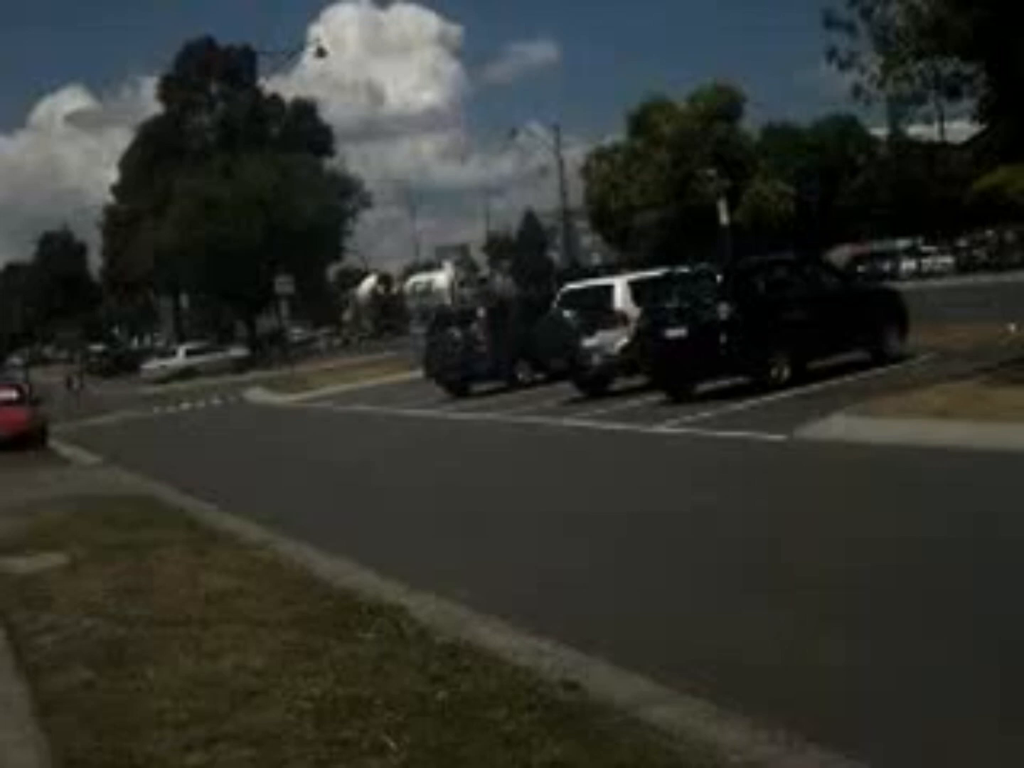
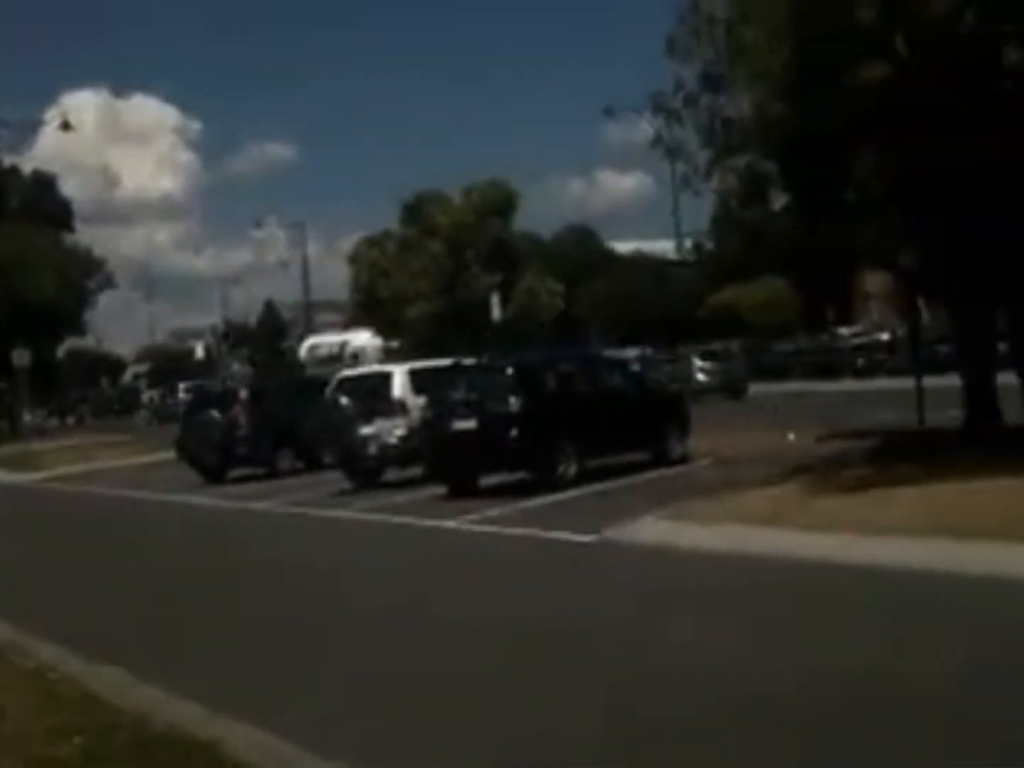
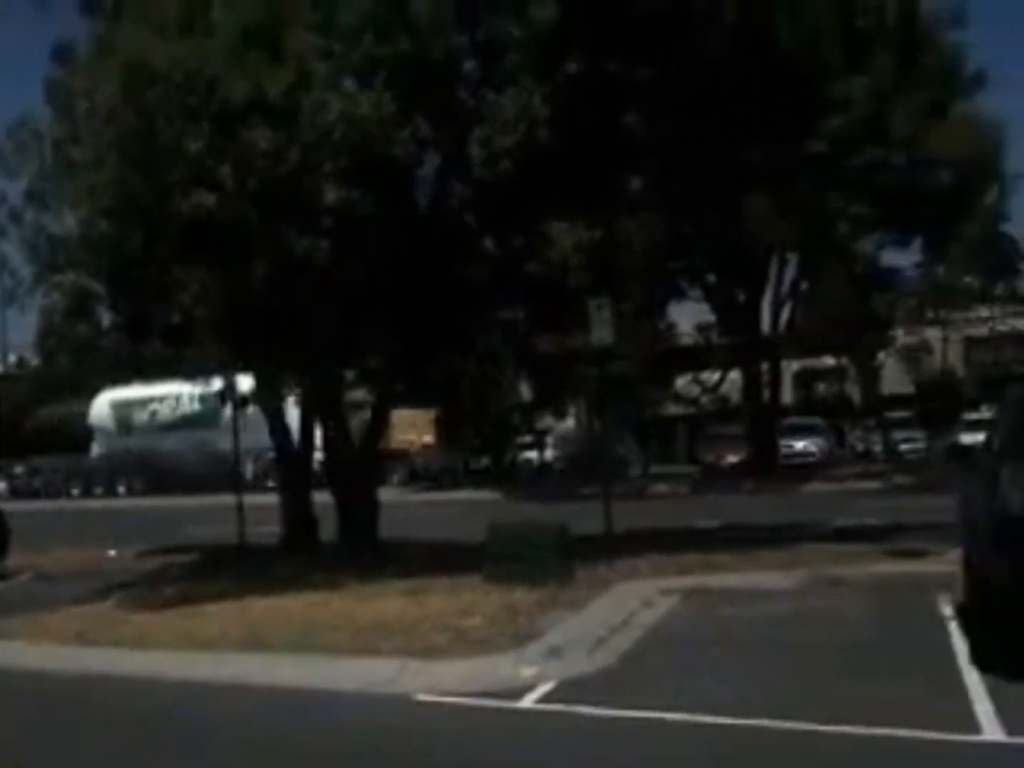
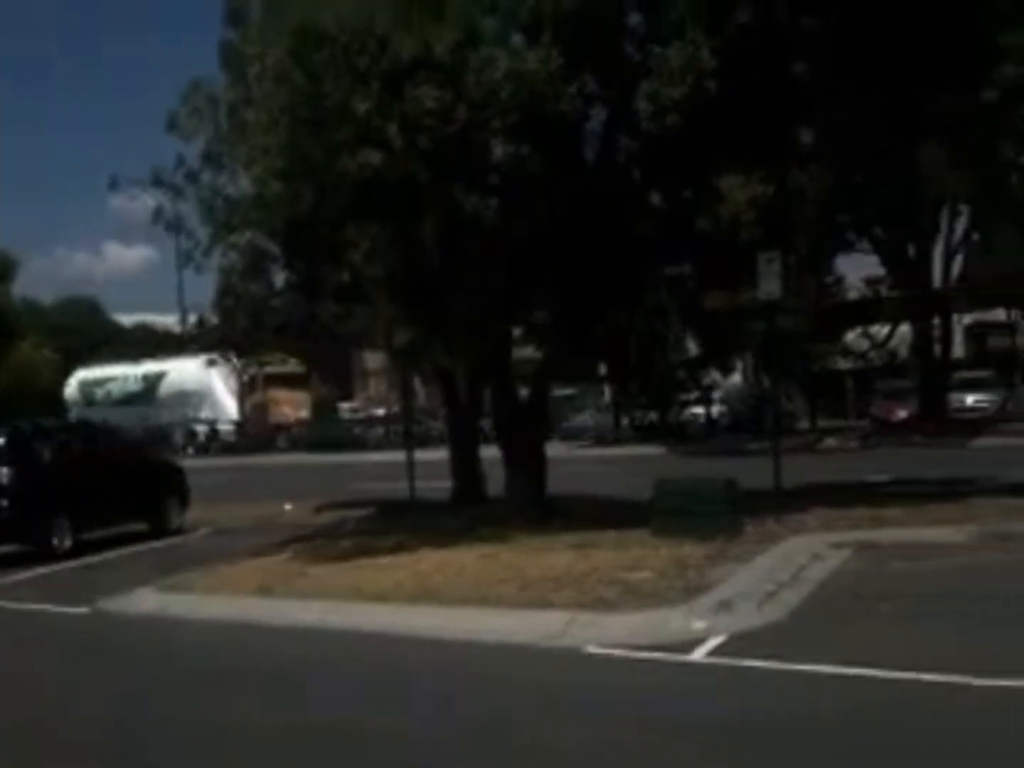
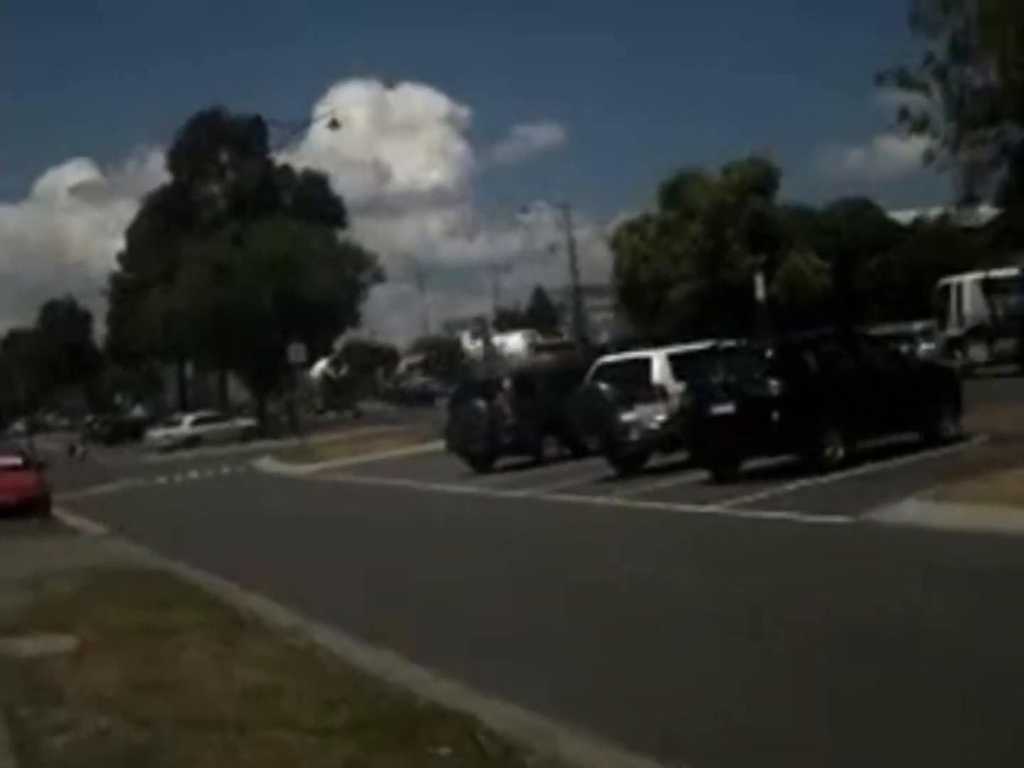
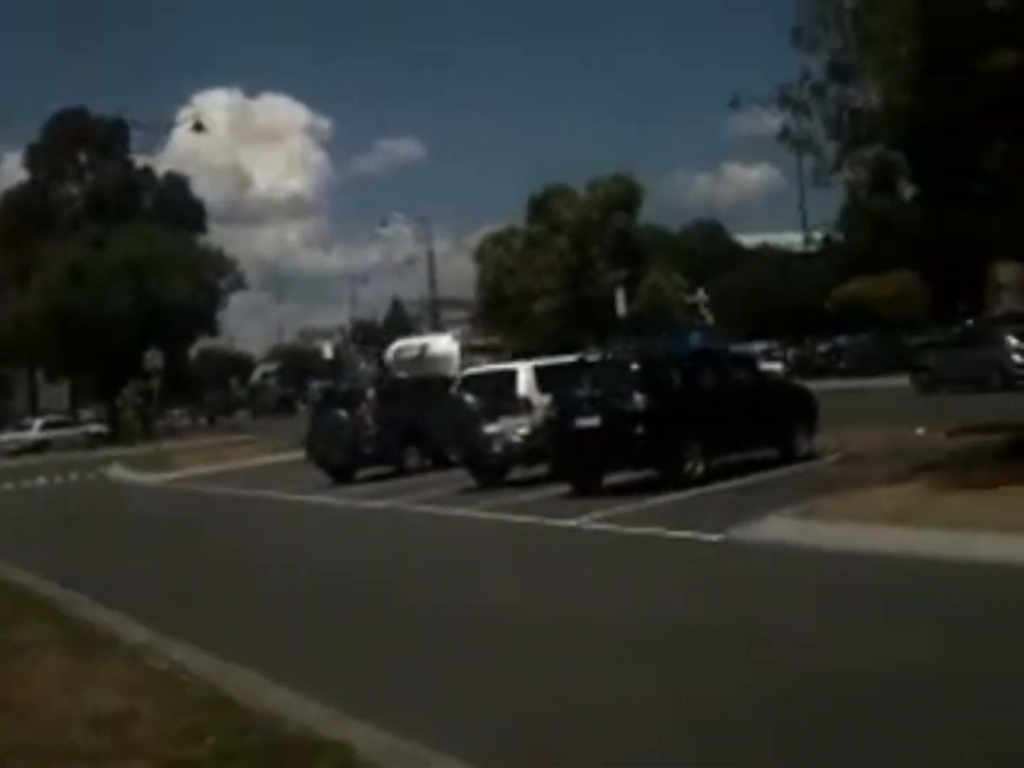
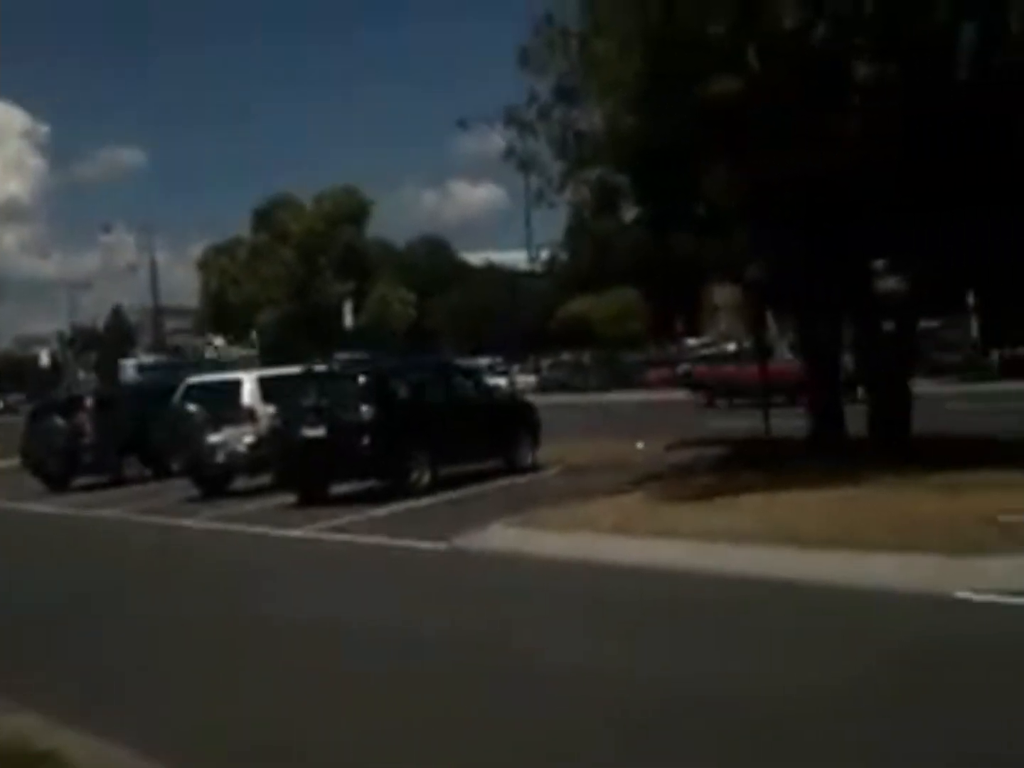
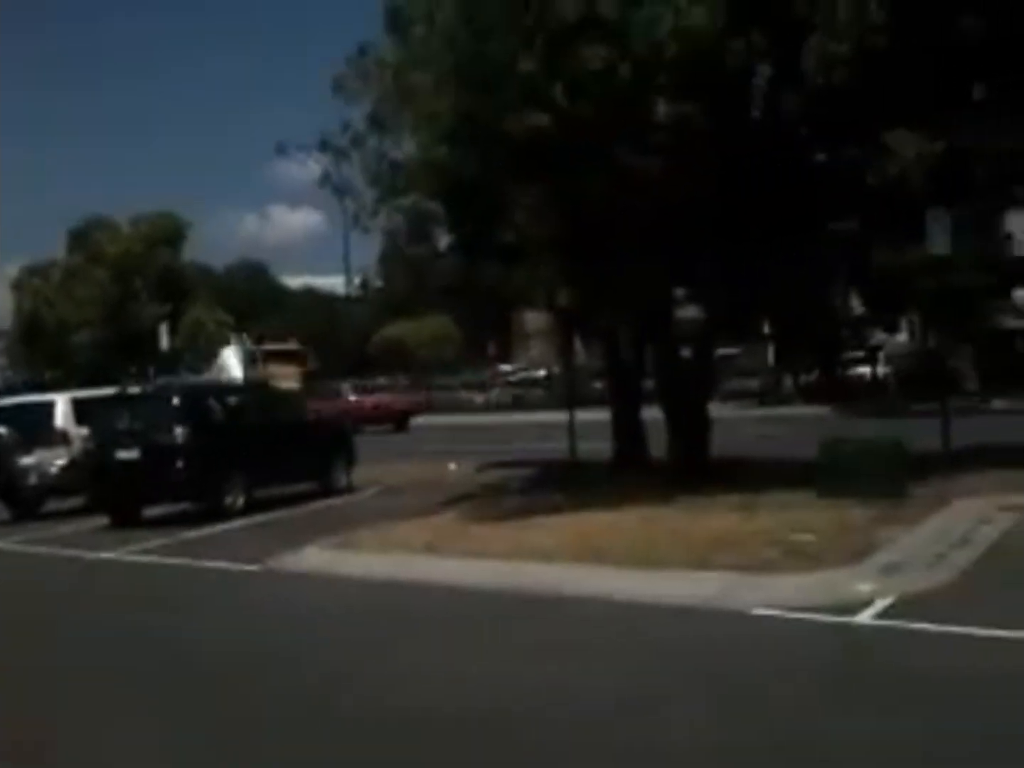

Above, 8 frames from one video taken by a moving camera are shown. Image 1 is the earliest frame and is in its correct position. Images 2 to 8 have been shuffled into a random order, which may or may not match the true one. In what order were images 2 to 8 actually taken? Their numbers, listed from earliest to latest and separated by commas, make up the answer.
5, 6, 2, 7, 8, 4, 3
